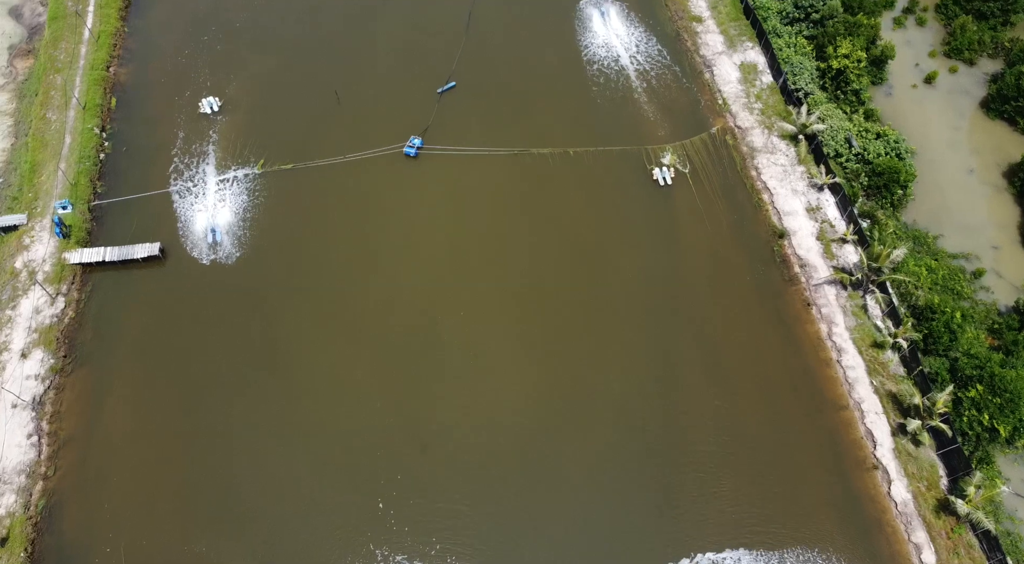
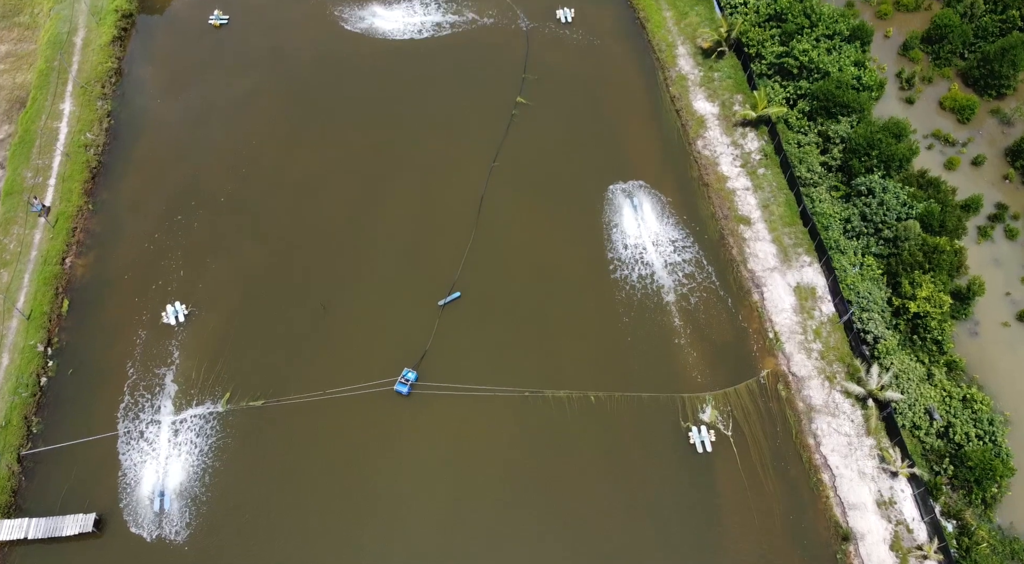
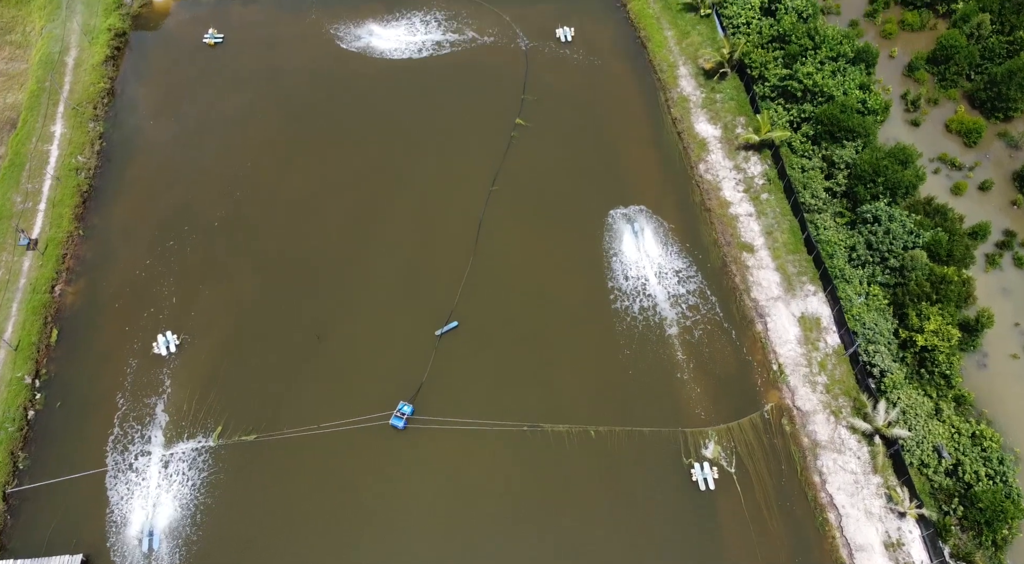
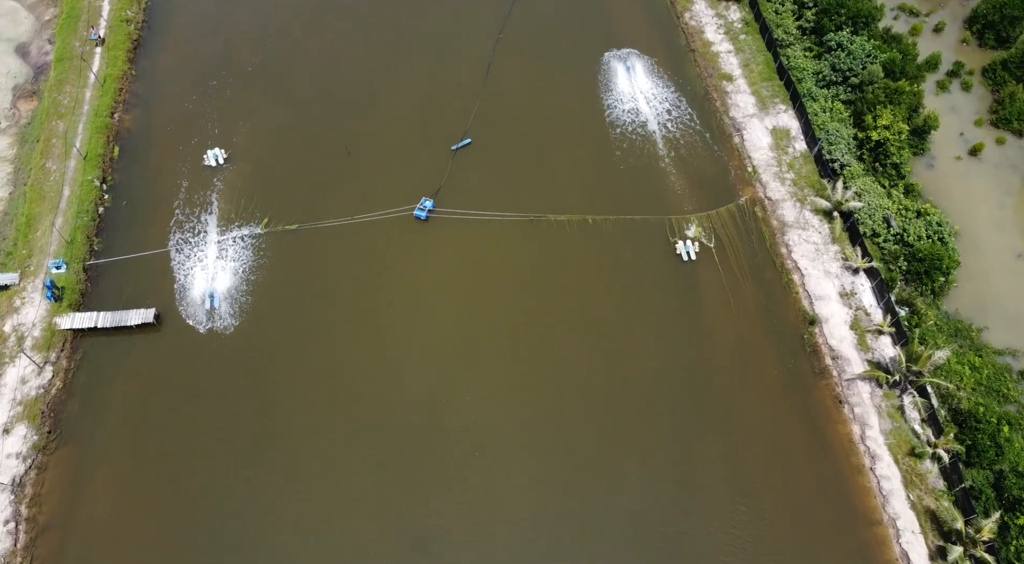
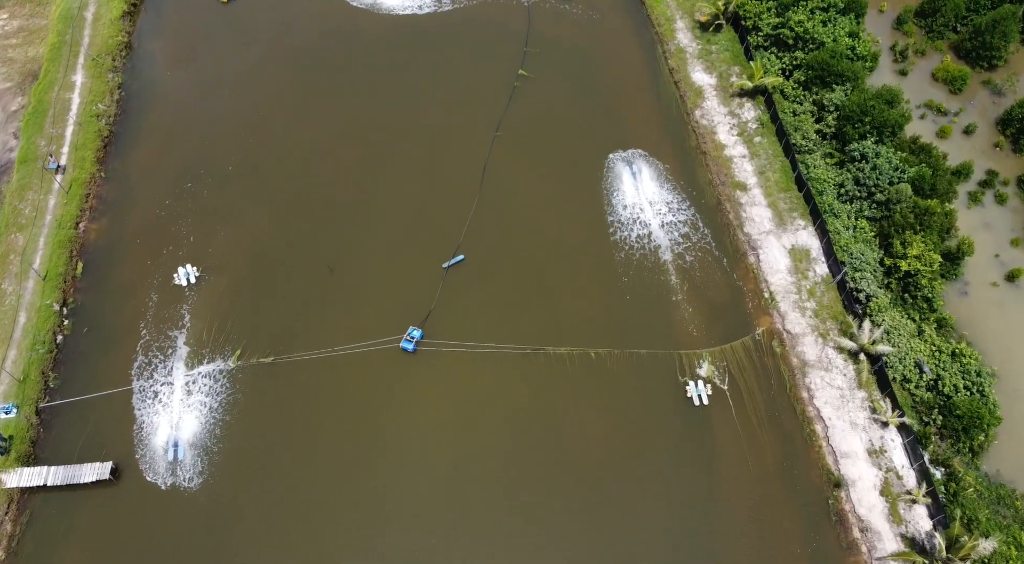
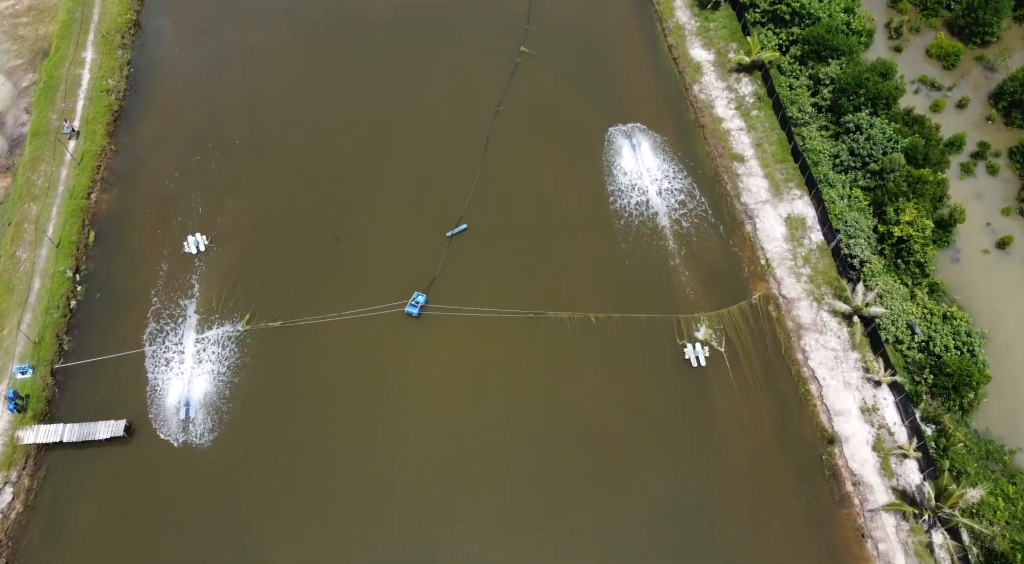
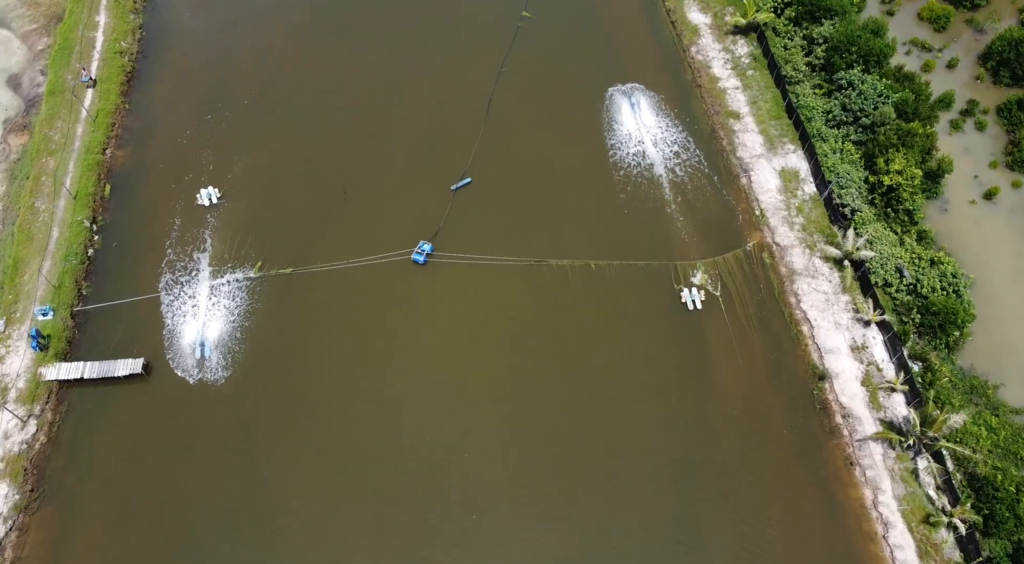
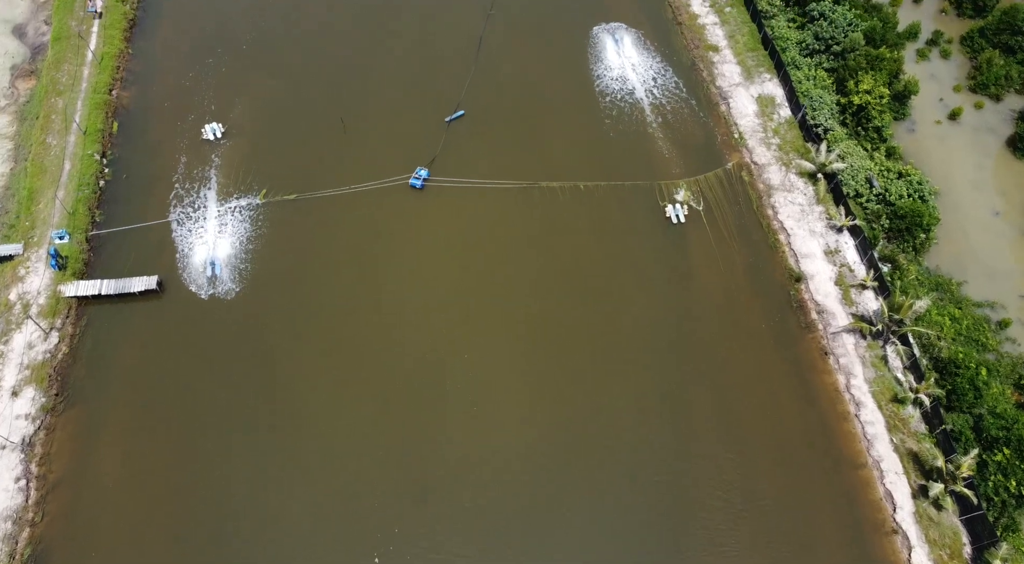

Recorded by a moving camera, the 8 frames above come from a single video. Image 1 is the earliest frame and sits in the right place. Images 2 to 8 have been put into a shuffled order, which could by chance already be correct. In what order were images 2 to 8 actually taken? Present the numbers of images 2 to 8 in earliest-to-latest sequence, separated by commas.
8, 4, 7, 6, 5, 2, 3
